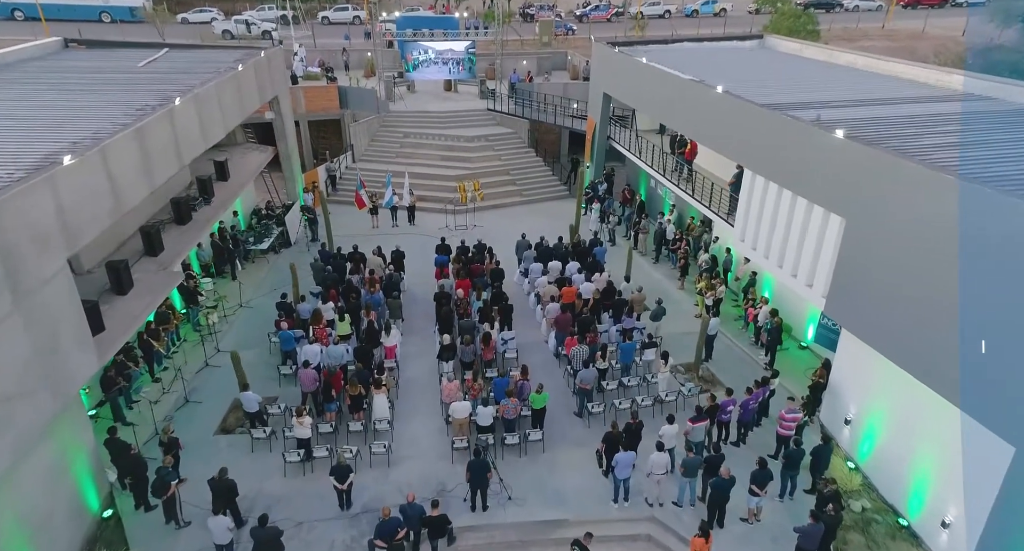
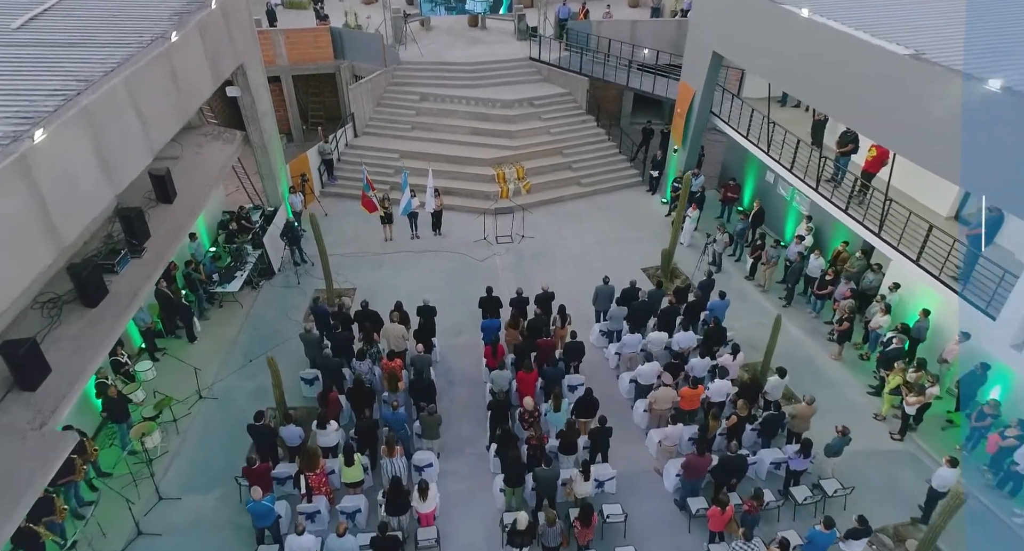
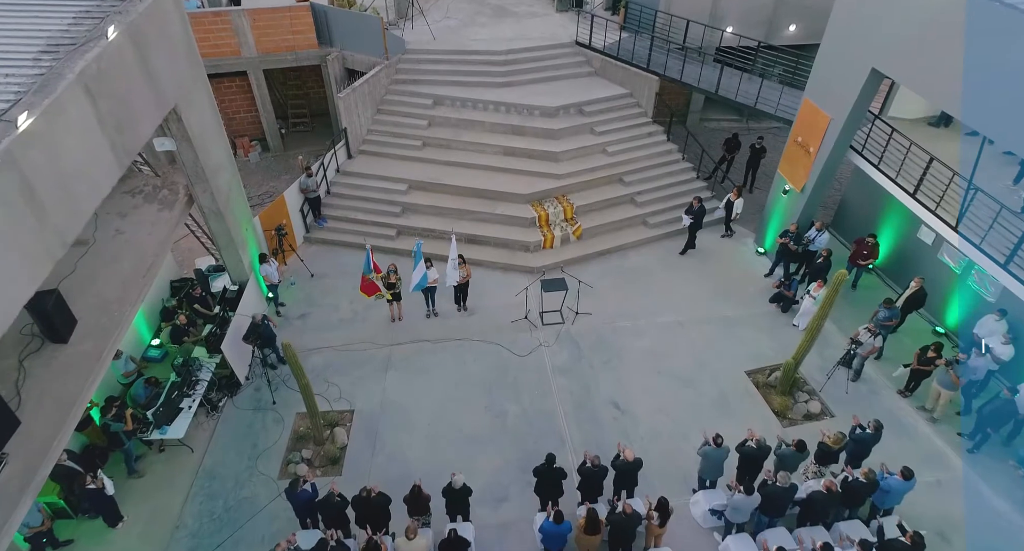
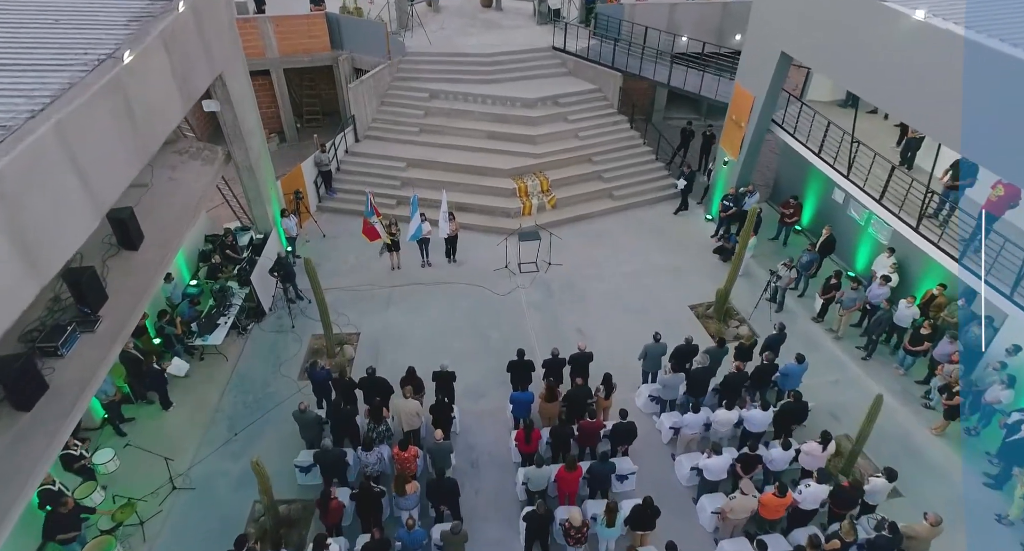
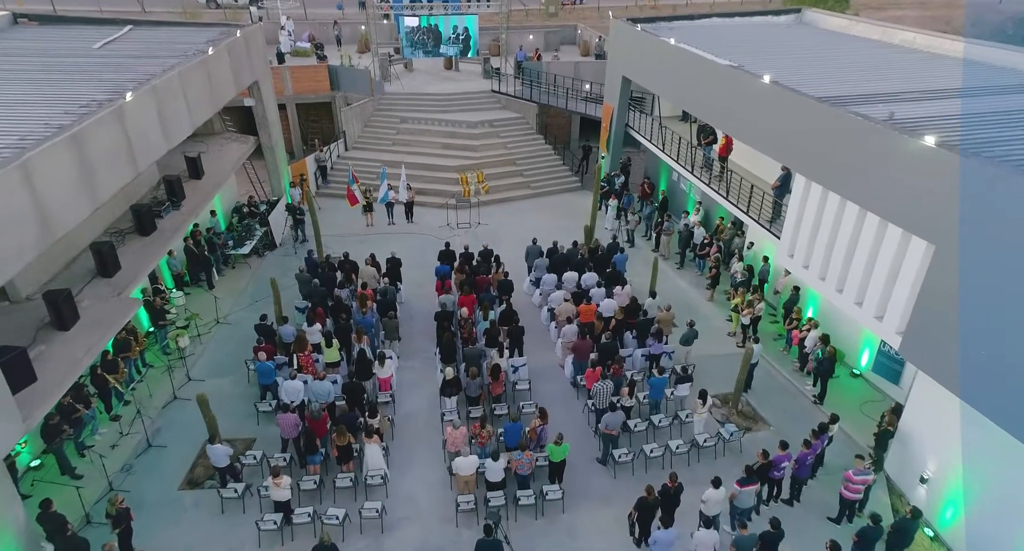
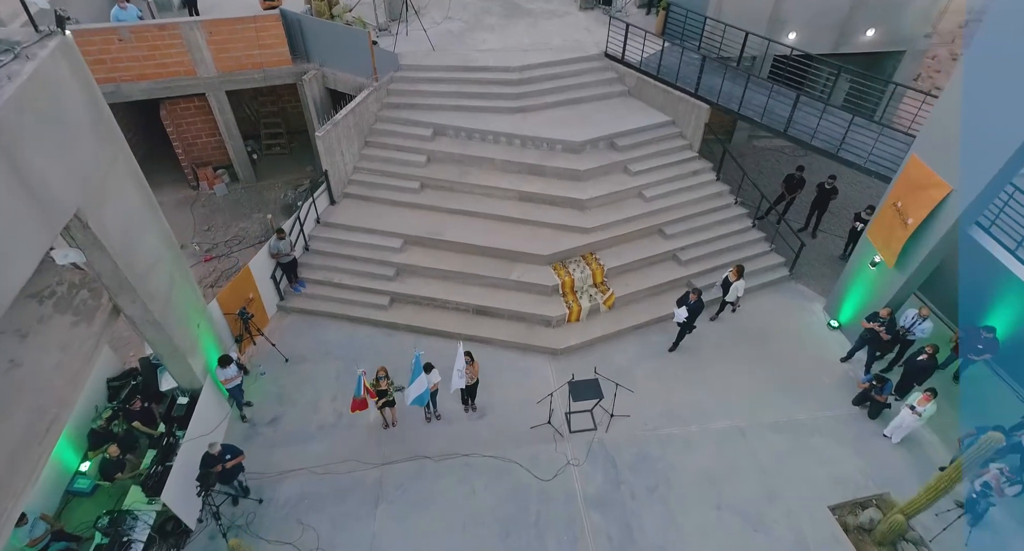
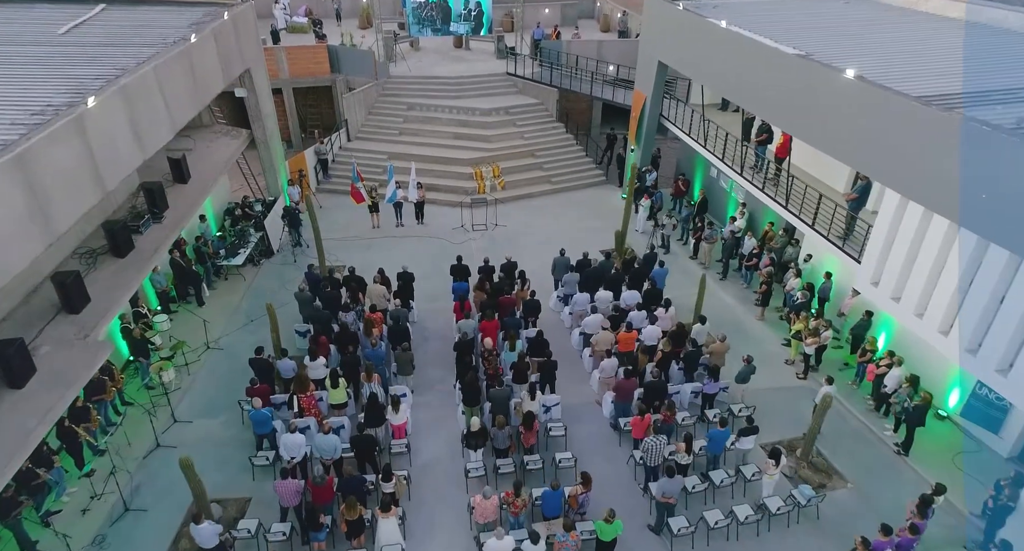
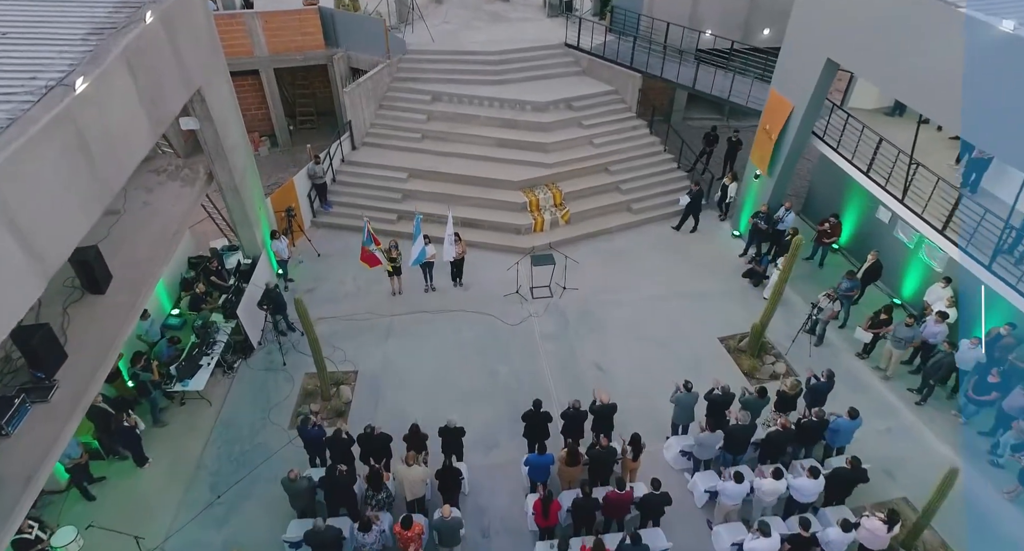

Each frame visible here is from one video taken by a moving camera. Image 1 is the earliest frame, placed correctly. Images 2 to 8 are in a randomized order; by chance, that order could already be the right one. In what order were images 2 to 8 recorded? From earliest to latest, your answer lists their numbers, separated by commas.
5, 7, 2, 4, 8, 3, 6
